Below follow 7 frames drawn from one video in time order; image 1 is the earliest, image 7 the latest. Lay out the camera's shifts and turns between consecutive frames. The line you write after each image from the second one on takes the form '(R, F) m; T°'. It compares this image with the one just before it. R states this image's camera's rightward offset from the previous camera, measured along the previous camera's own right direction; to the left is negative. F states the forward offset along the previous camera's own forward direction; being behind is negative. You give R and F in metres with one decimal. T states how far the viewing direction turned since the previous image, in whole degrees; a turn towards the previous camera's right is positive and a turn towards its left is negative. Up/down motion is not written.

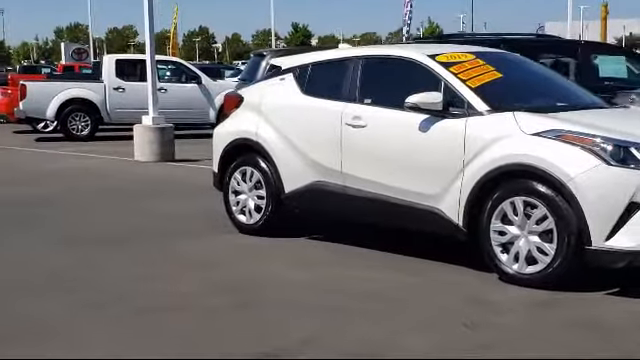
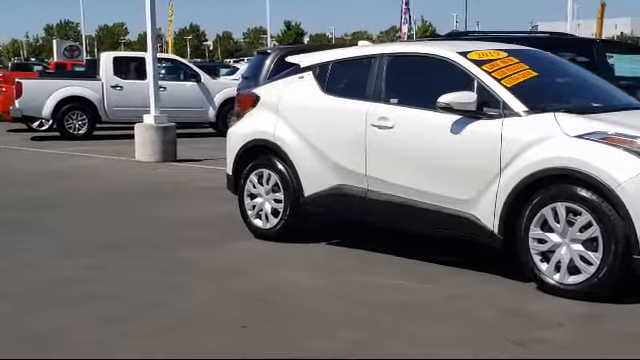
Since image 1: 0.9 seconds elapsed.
(-0.3, +0.3) m; +1°
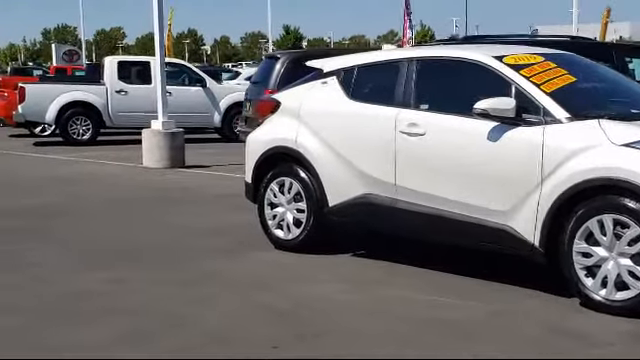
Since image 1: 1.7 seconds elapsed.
(-0.2, +0.3) m; 0°
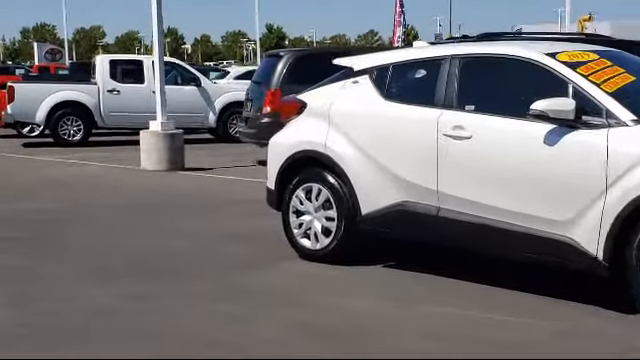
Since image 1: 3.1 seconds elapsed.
(-0.4, +0.5) m; +1°
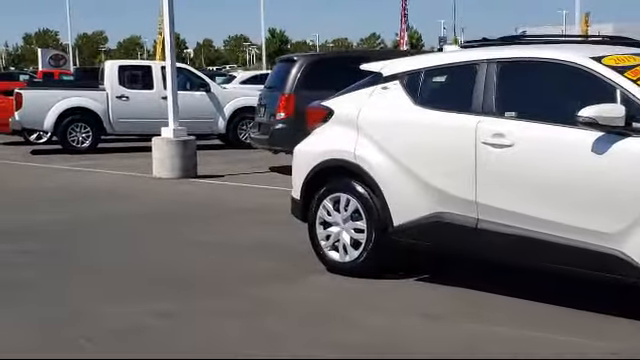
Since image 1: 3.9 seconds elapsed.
(-0.2, +0.3) m; 0°
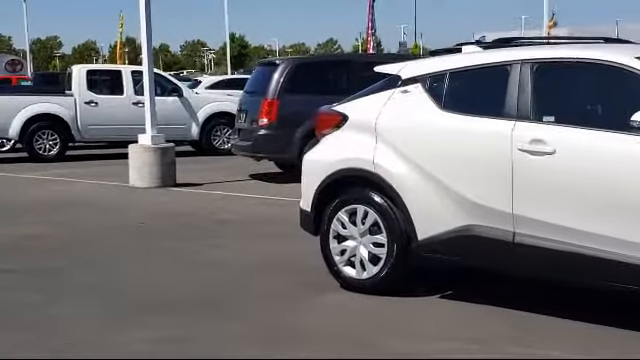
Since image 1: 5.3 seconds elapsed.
(-0.4, +0.5) m; +3°
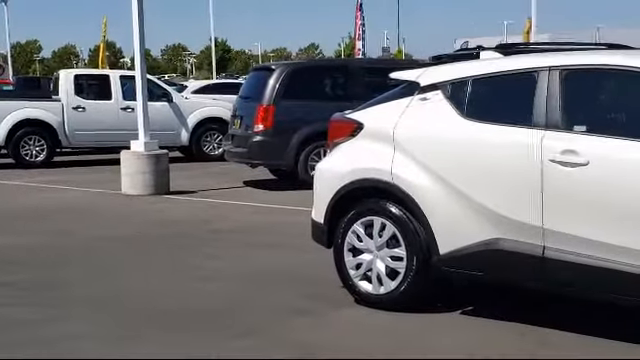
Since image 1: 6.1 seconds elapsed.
(-0.2, +0.3) m; +1°
